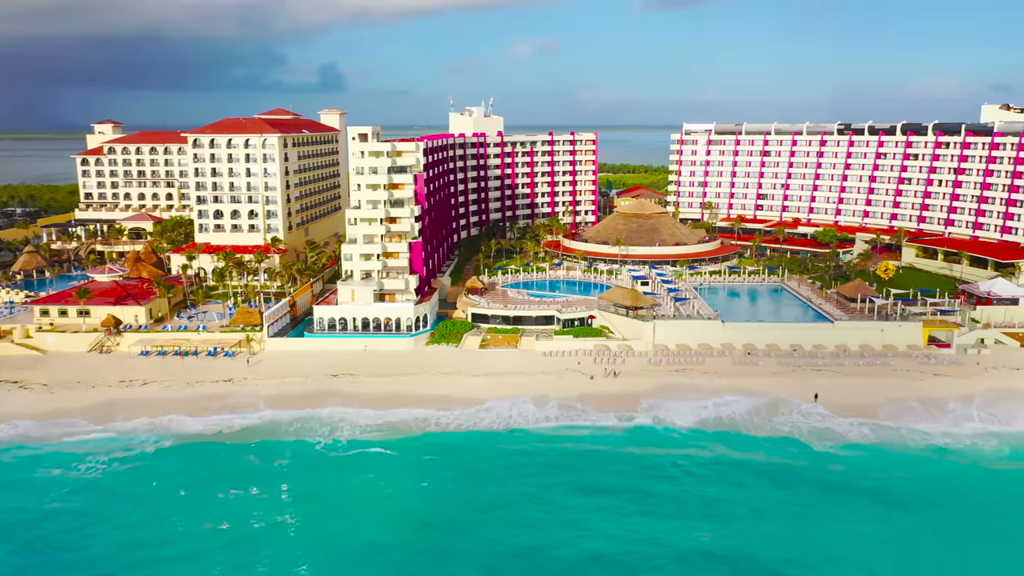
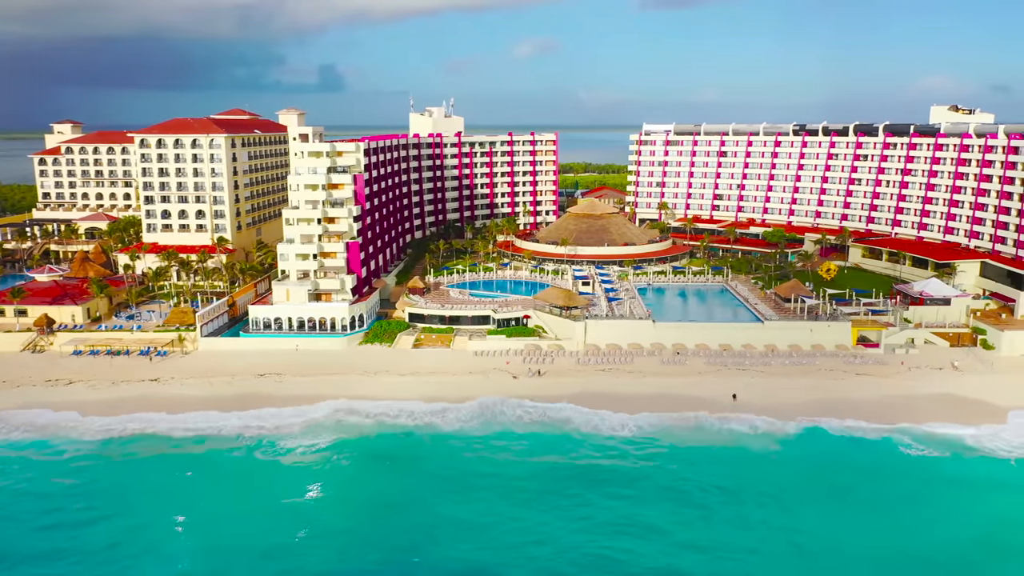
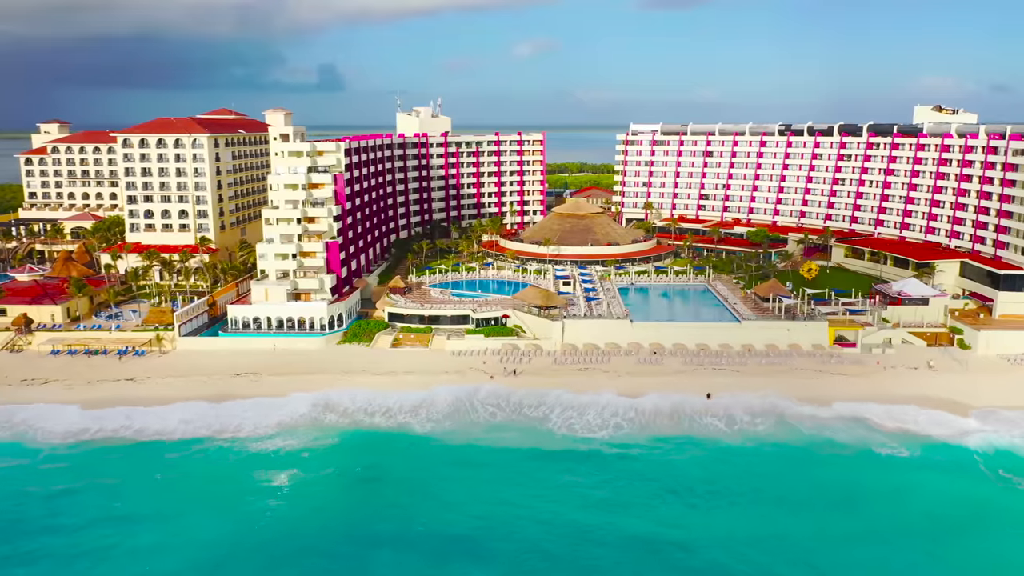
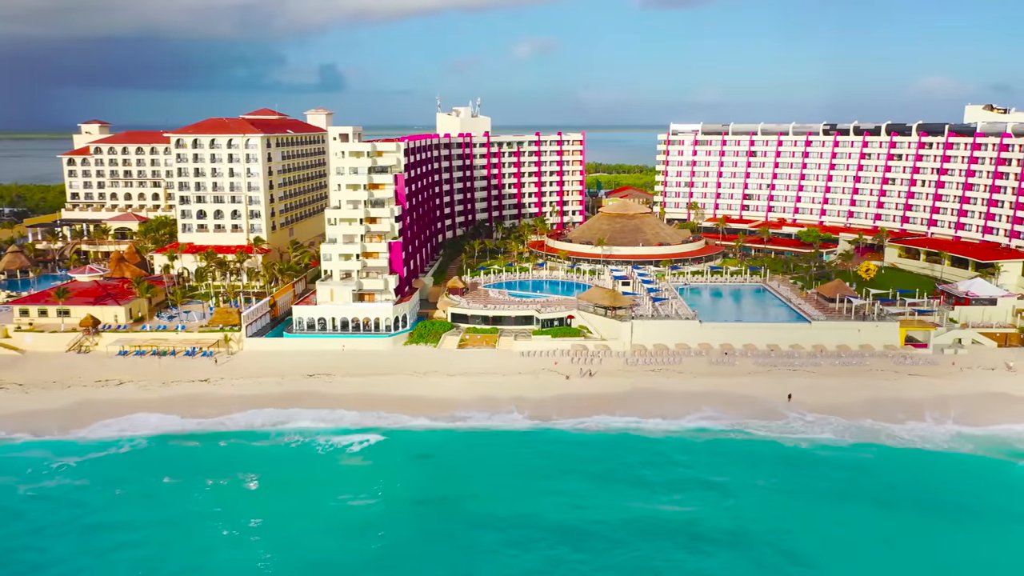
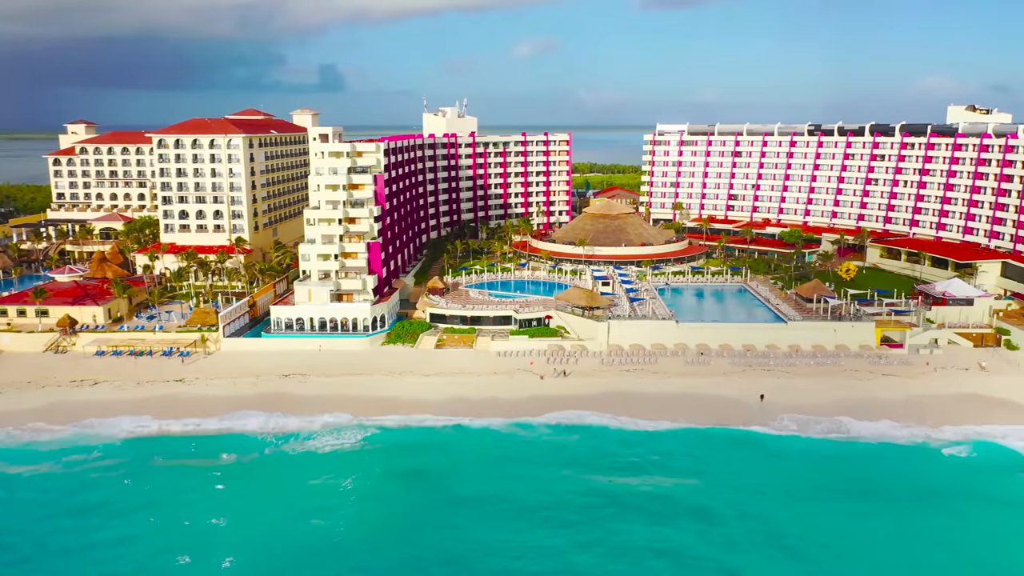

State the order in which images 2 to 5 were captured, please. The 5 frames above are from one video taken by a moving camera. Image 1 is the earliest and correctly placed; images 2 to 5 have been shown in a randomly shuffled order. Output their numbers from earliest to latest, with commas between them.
4, 5, 2, 3
